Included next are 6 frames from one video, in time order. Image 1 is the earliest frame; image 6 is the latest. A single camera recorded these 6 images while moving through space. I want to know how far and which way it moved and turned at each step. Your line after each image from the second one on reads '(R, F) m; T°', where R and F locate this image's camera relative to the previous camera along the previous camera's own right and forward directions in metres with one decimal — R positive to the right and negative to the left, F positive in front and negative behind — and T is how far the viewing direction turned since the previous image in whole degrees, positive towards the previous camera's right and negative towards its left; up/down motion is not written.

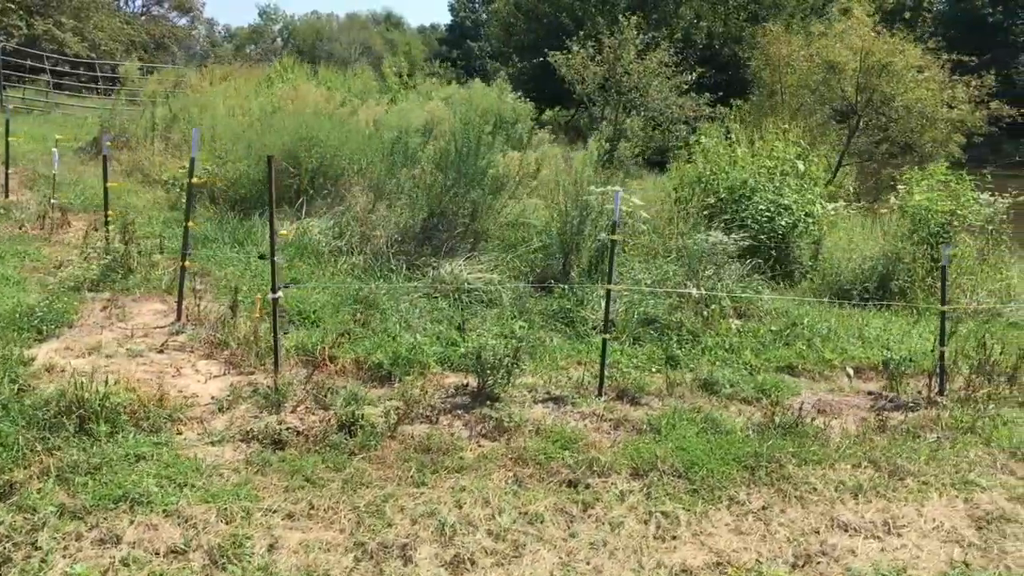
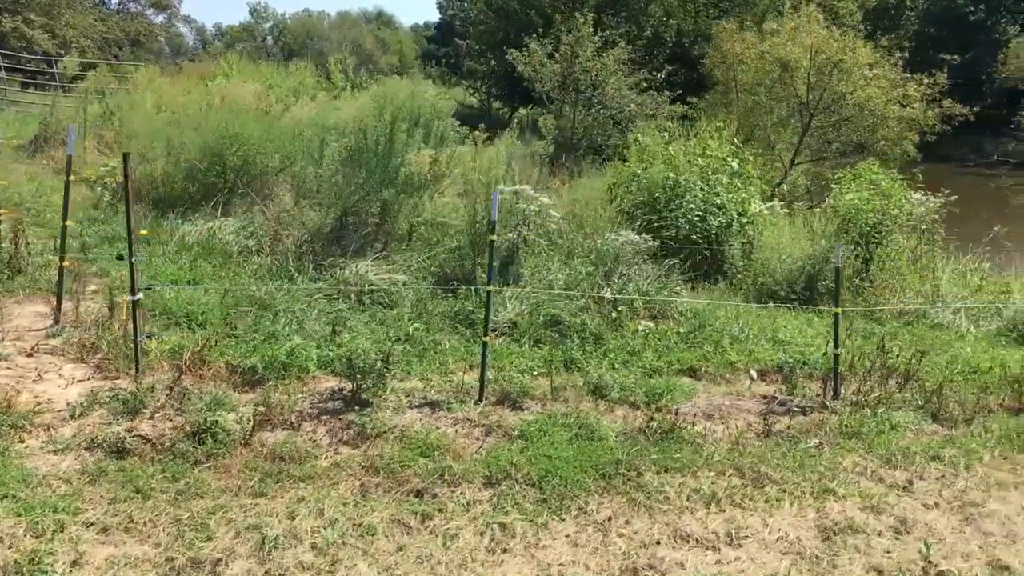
(+1.3, +0.2) m; 0°
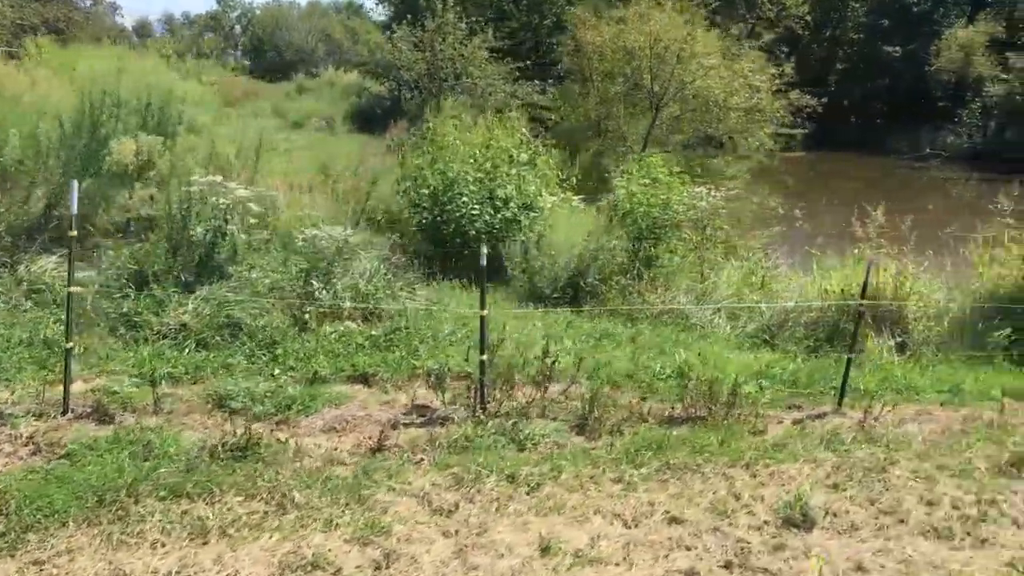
(+3.8, +0.5) m; +1°
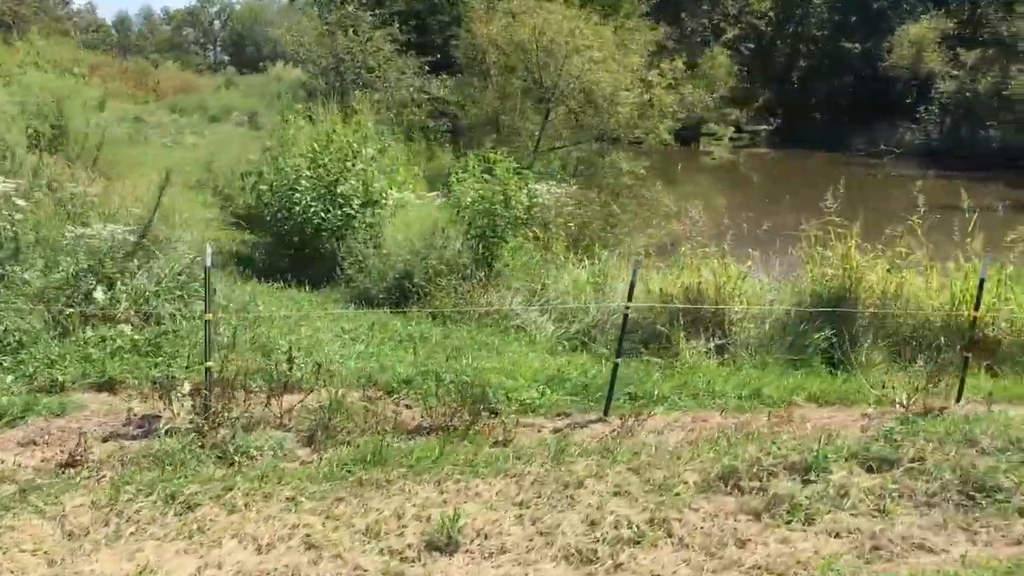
(+2.6, +0.3) m; +1°
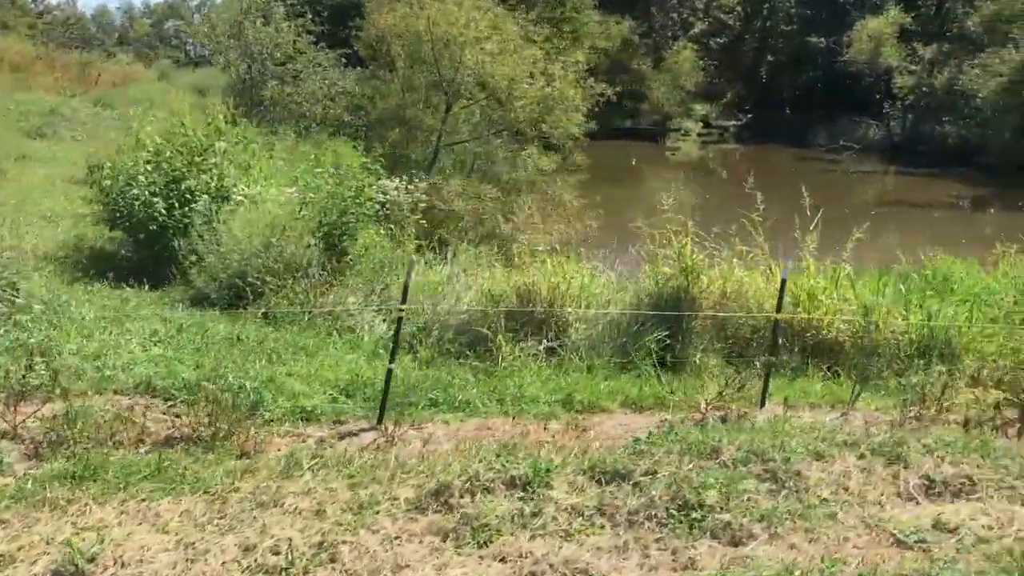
(+2.3, +0.3) m; +1°
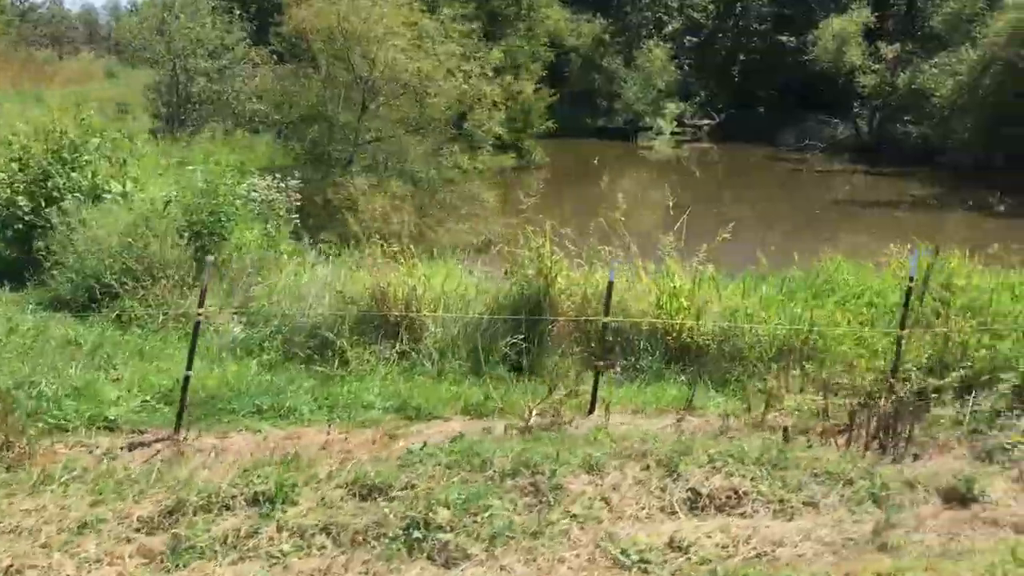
(+1.8, +0.2) m; +1°
